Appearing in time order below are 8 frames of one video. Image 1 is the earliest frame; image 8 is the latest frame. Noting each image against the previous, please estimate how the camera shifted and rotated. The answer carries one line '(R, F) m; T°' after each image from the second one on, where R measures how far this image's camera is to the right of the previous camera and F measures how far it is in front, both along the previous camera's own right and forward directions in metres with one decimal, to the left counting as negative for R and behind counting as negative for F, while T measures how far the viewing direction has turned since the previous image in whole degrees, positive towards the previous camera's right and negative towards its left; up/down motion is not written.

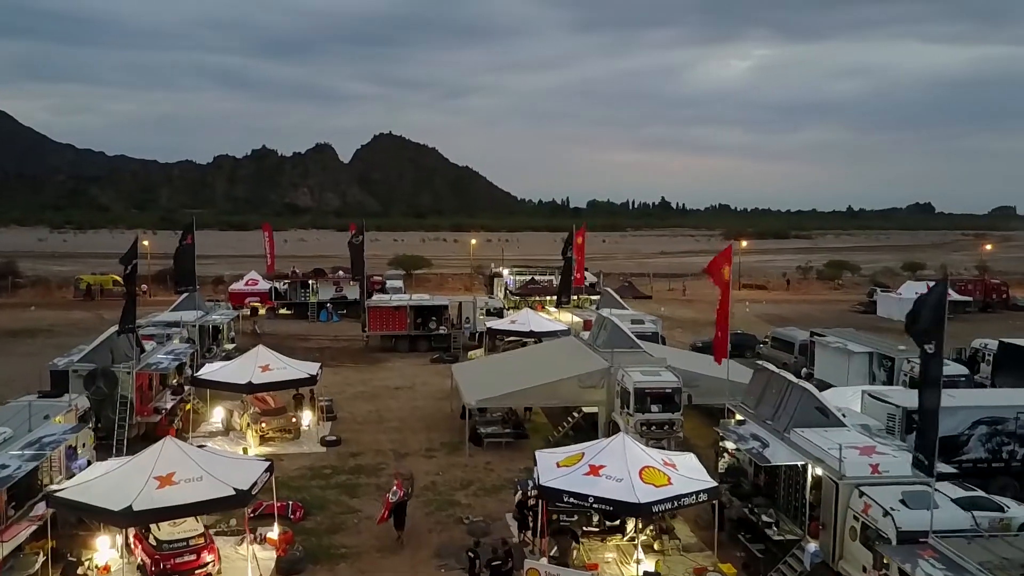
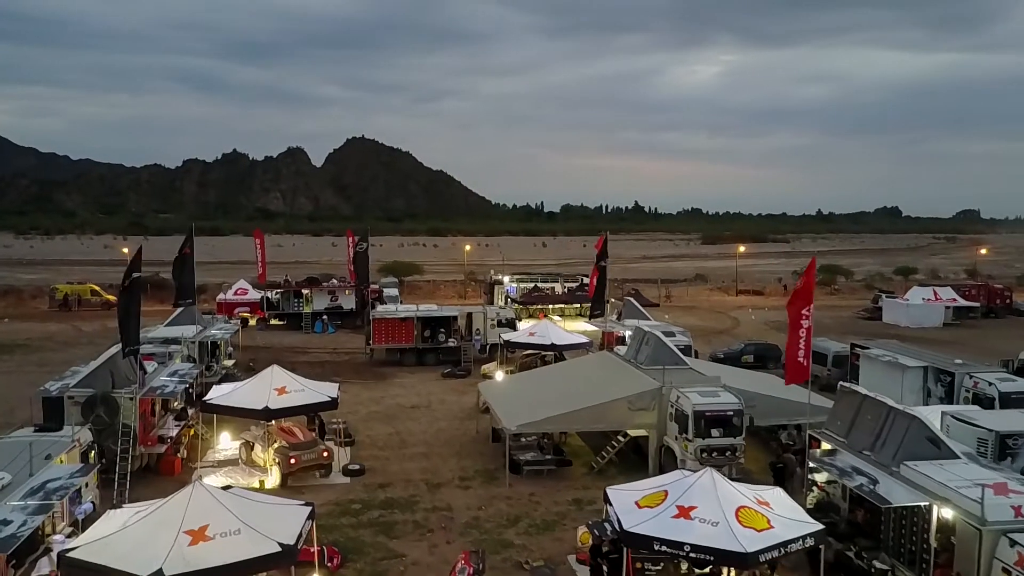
(-1.3, +1.4) m; +2°
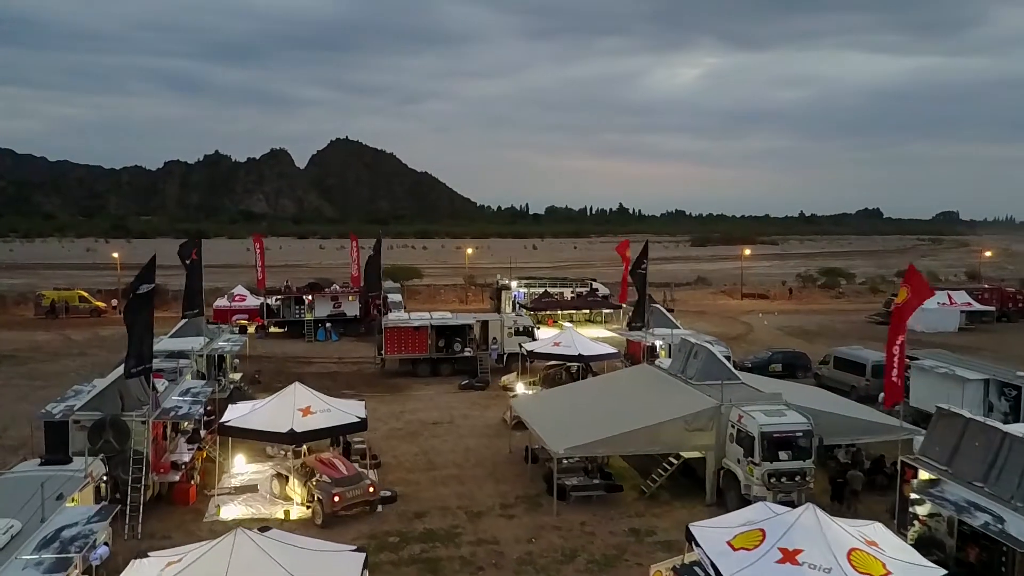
(-1.1, +1.2) m; +1°
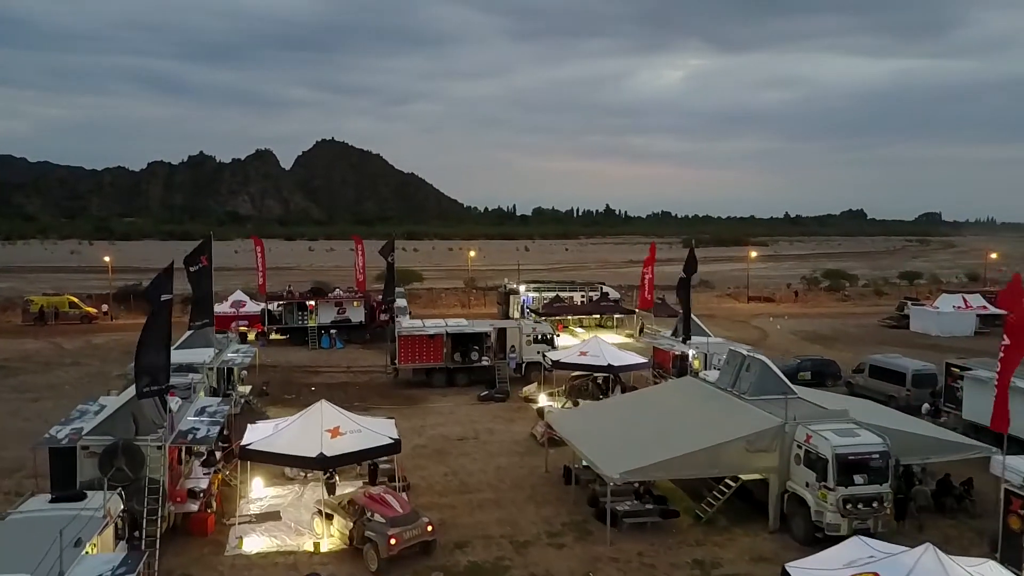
(-1.0, +1.1) m; +1°
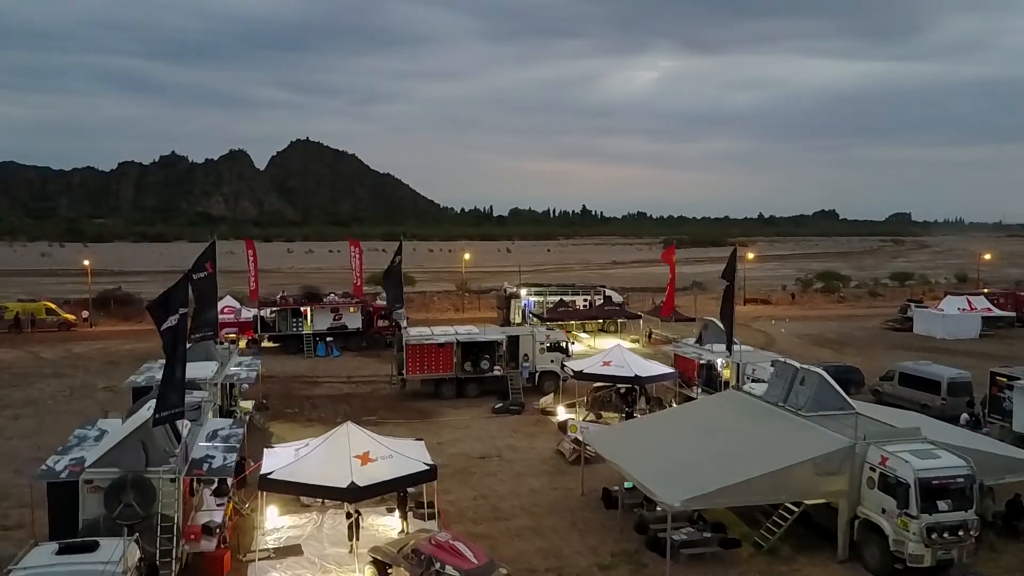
(-1.1, +1.2) m; +2°
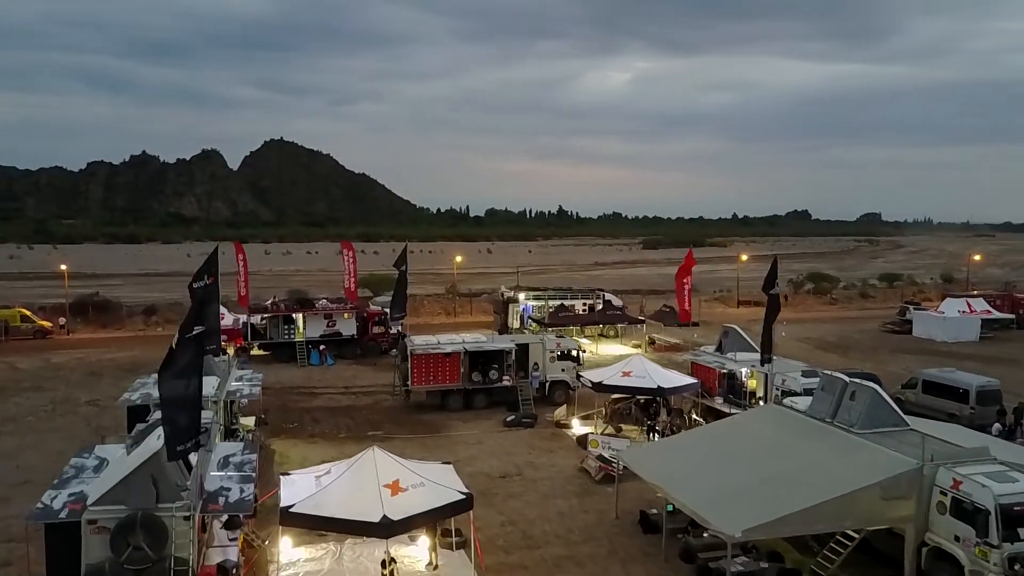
(-0.9, +1.0) m; +2°
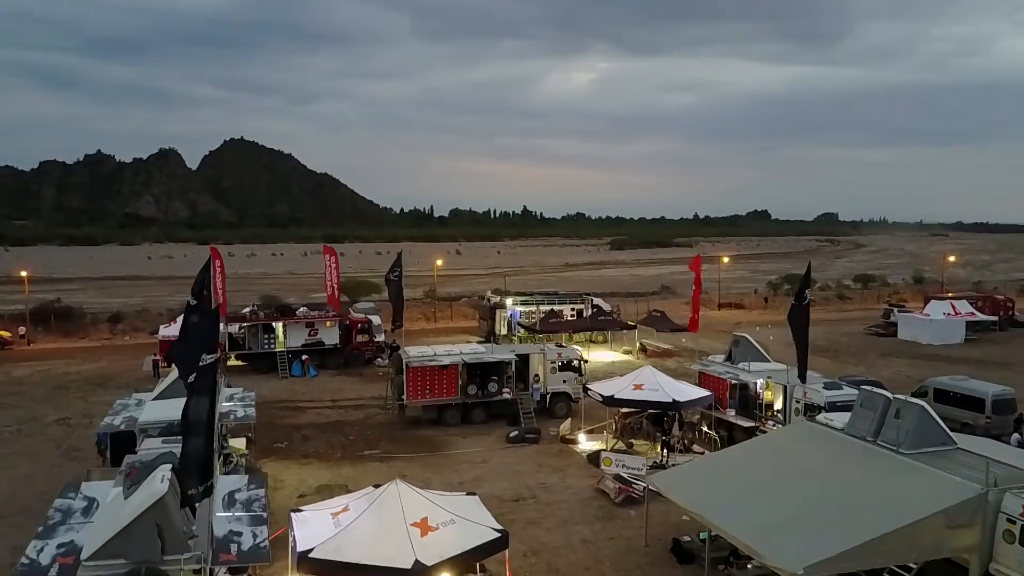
(-0.9, +1.0) m; +3°
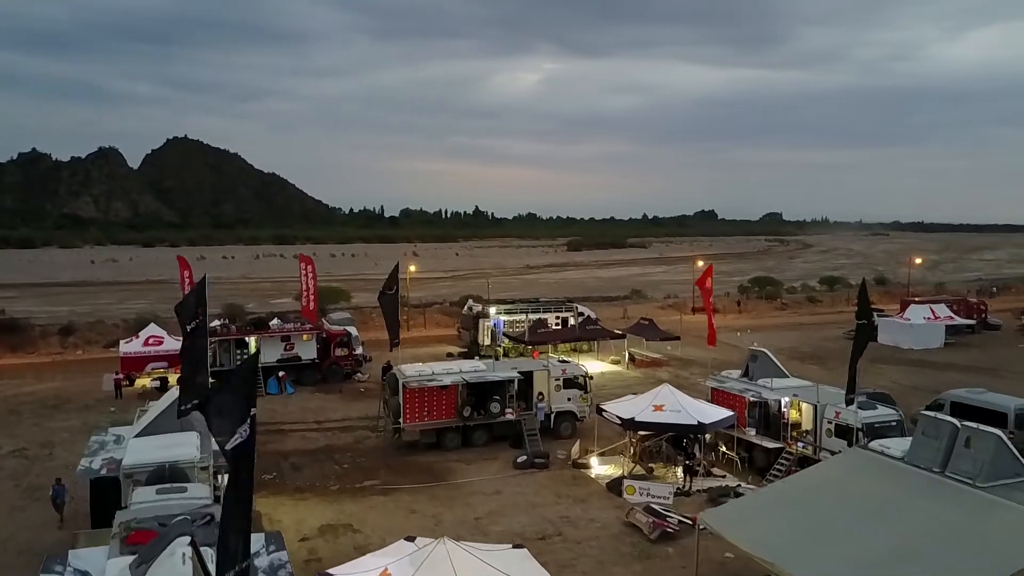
(-1.3, +1.4) m; +4°
